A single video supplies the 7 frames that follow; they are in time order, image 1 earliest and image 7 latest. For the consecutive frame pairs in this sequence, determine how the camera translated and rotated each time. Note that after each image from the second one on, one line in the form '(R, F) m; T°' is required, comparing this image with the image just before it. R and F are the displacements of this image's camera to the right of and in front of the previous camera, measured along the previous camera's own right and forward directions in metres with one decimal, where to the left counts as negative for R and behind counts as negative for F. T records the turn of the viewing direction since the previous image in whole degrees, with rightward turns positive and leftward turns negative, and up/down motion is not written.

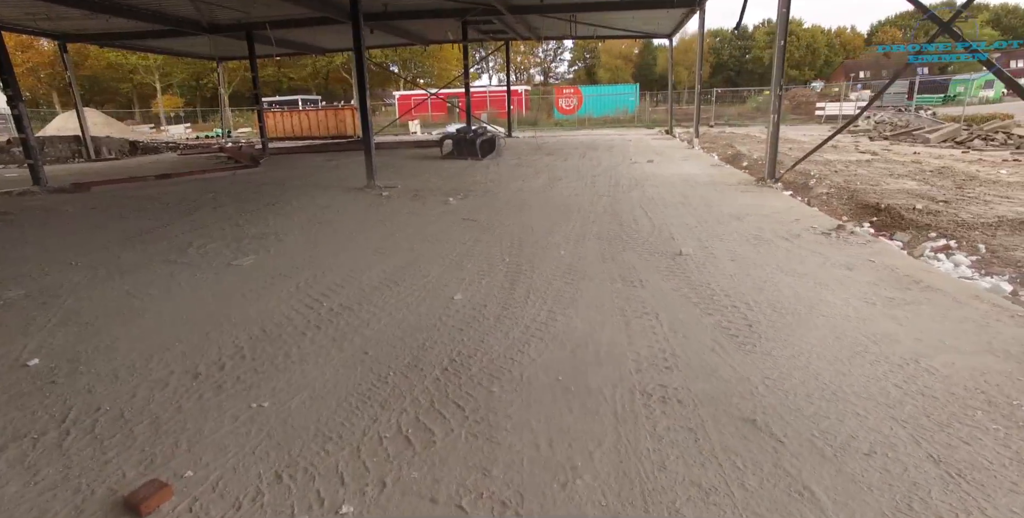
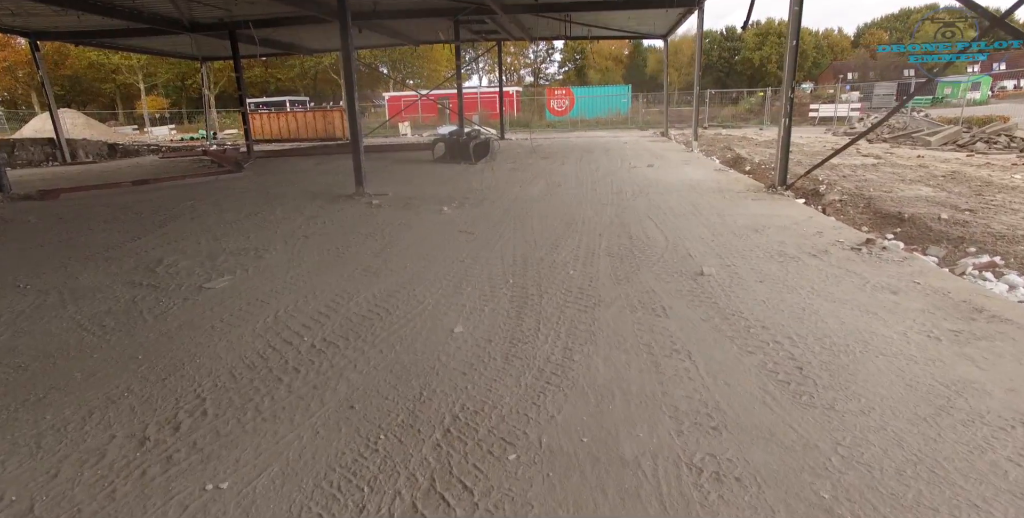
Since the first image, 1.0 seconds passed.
(-0.1, +0.5) m; +1°
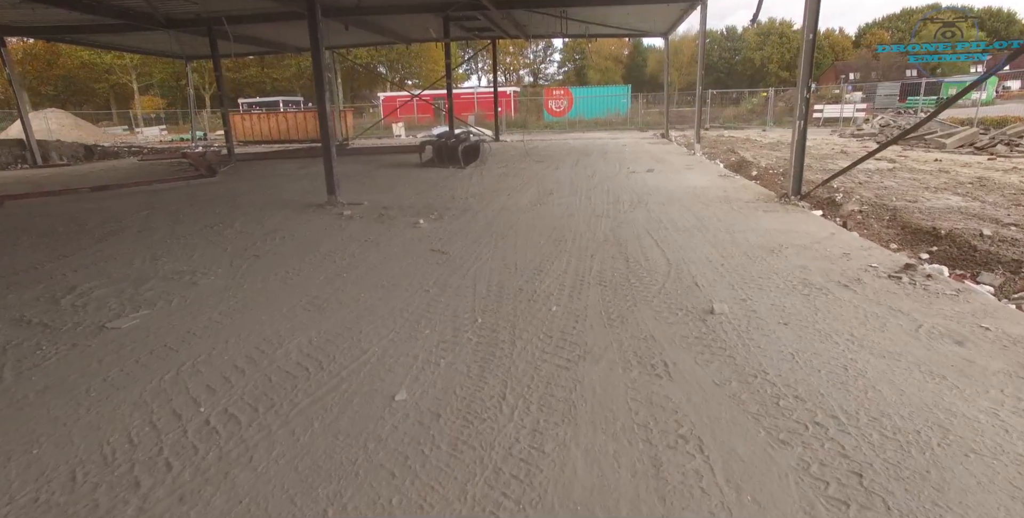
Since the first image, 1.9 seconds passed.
(+0.2, +0.8) m; 0°
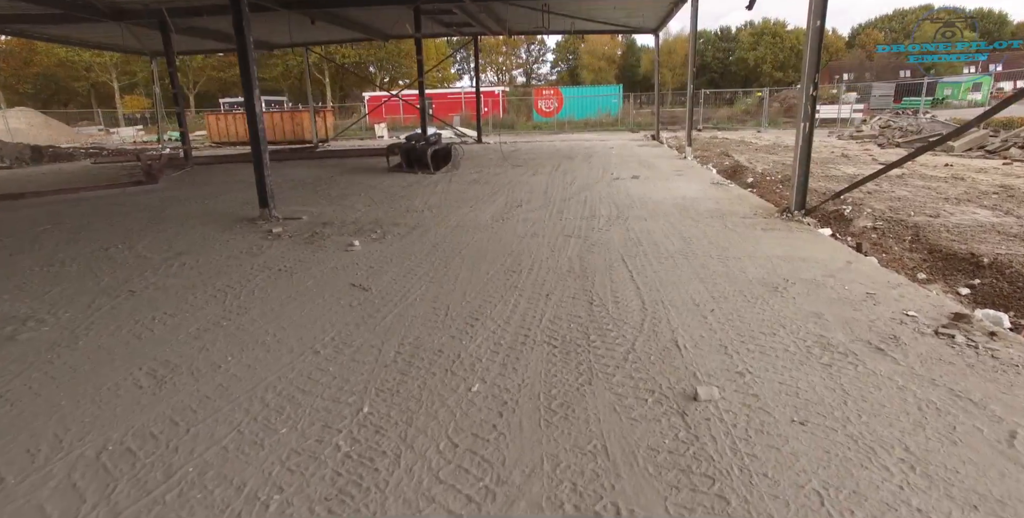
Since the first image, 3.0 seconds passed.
(+0.5, +1.2) m; +1°
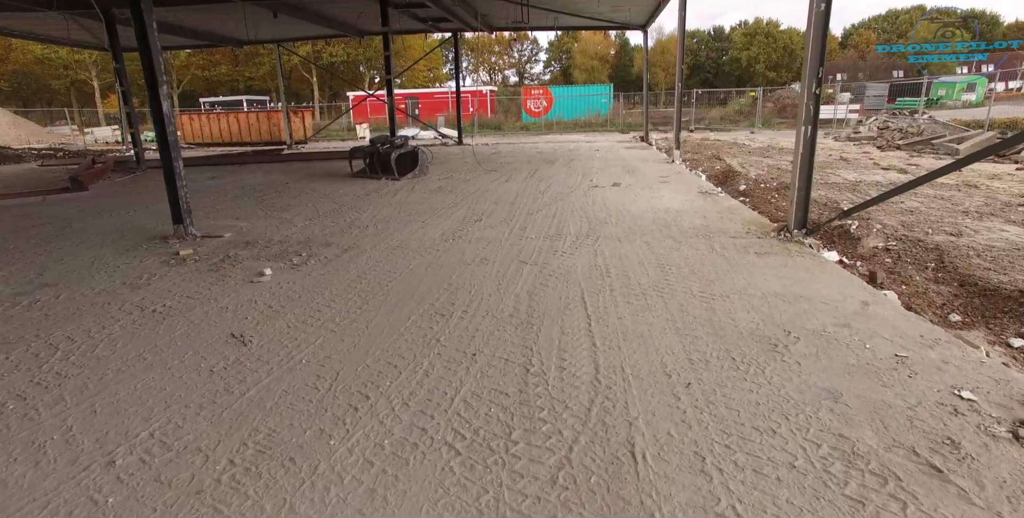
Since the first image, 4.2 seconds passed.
(+0.5, +1.0) m; +1°
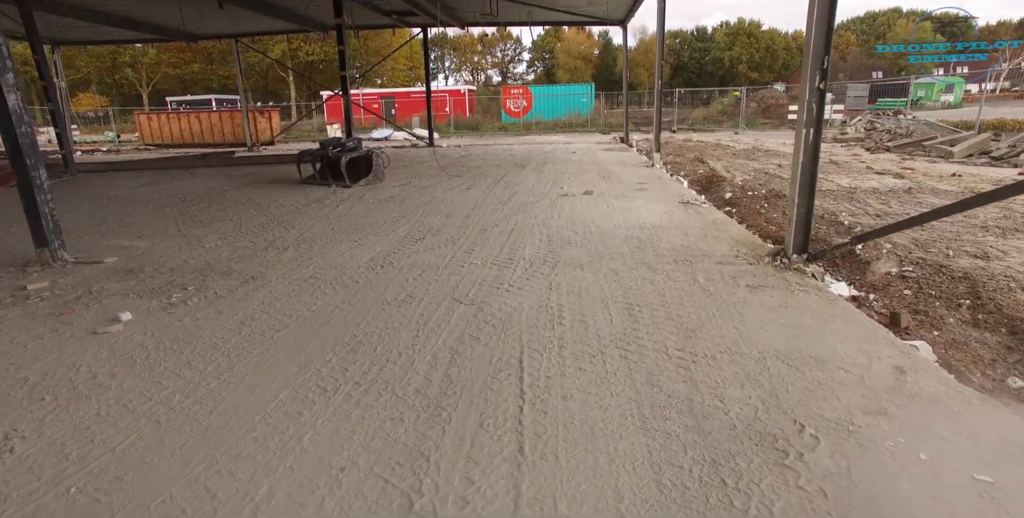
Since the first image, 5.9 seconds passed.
(+0.4, +1.1) m; +1°
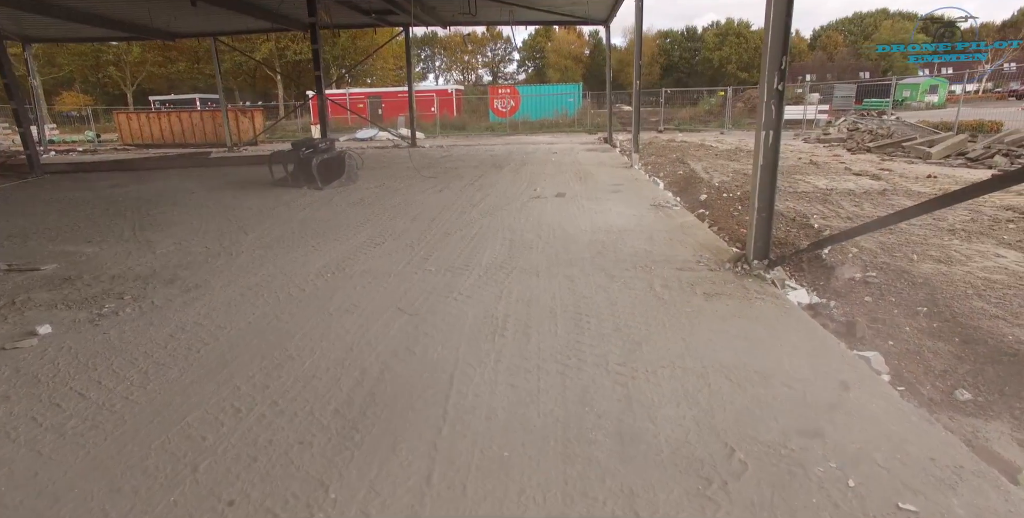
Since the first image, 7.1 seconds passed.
(+0.3, +0.2) m; +1°
